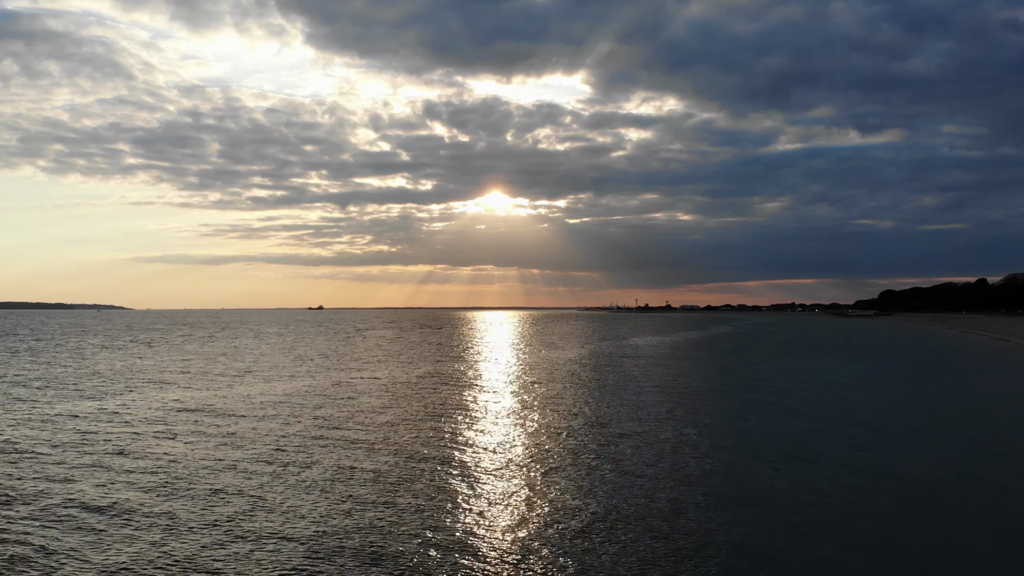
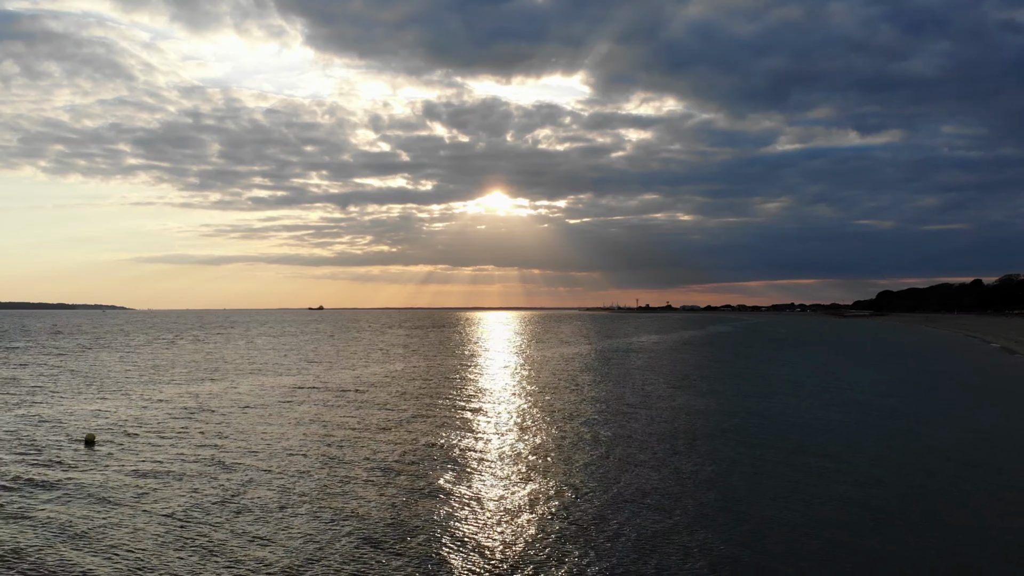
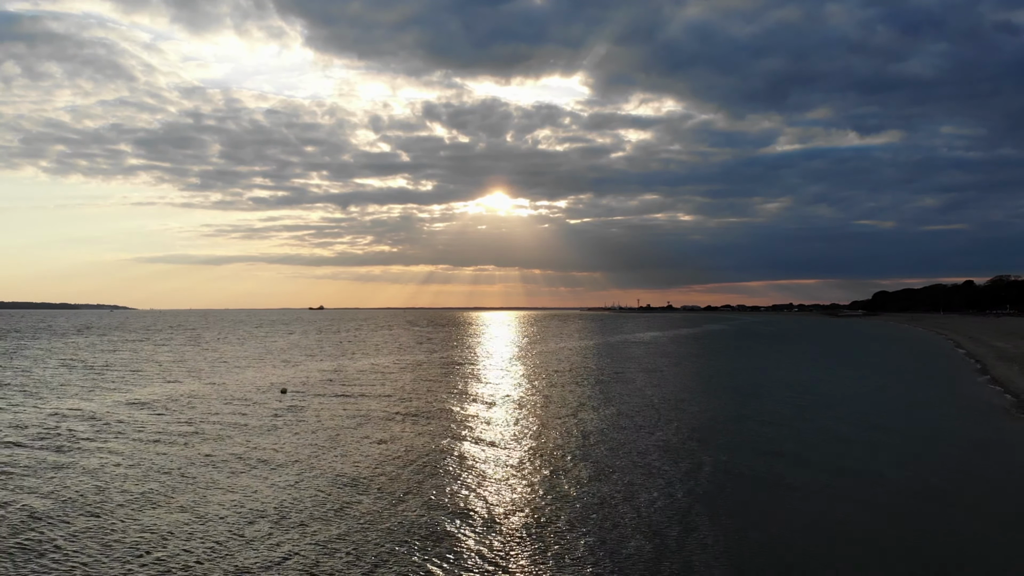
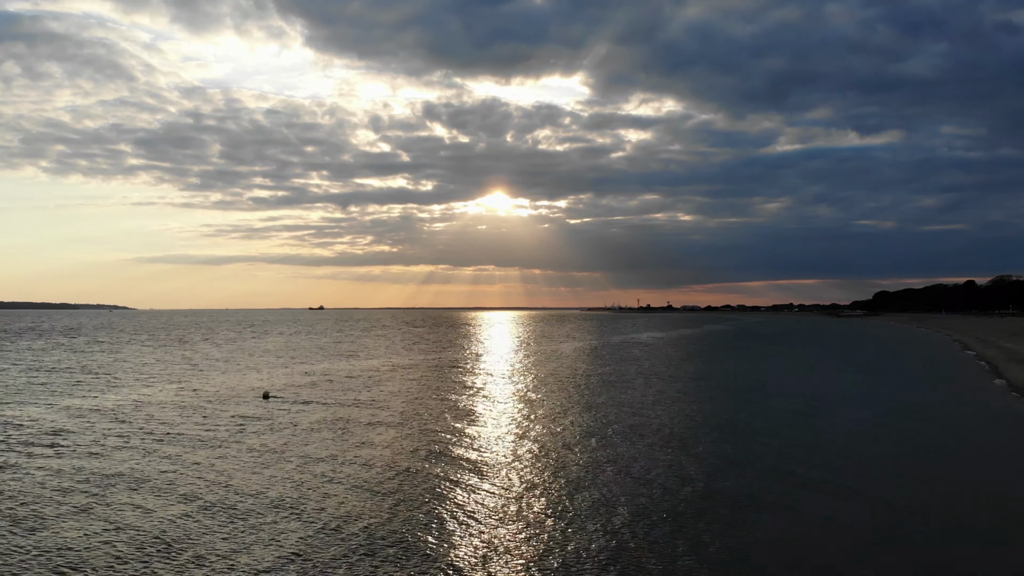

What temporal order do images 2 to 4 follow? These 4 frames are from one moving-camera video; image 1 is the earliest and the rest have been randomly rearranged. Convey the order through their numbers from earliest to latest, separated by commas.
2, 4, 3
